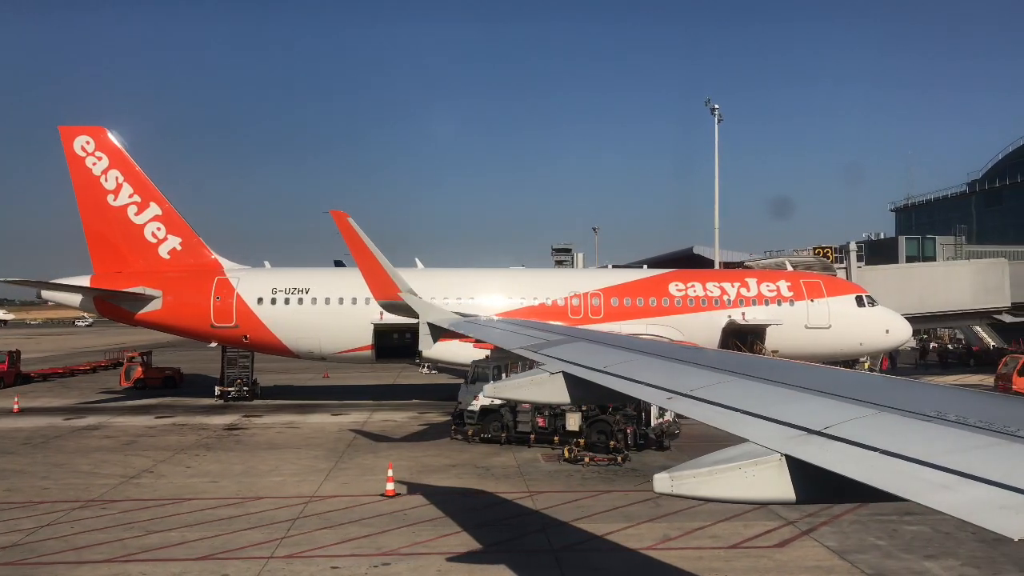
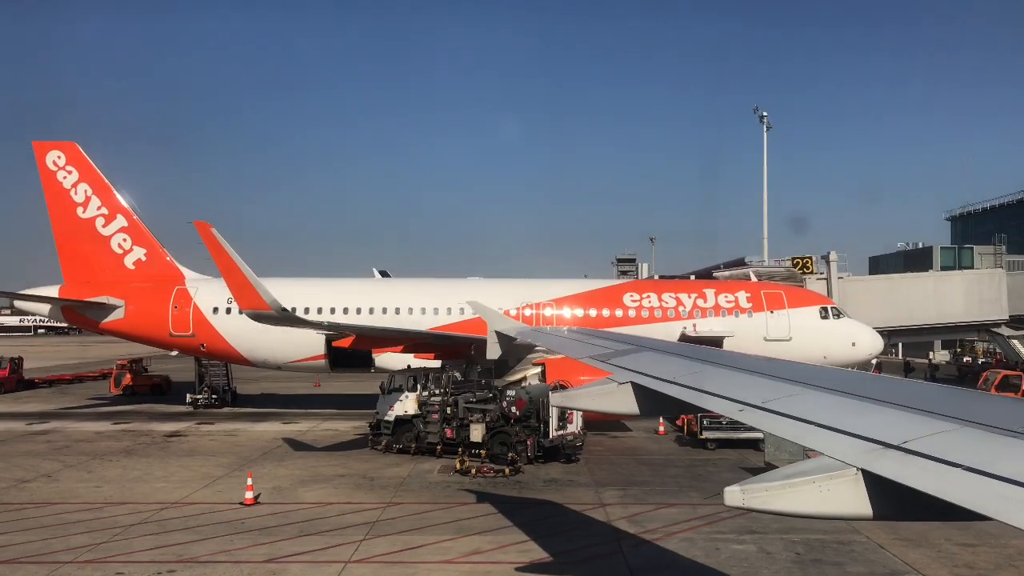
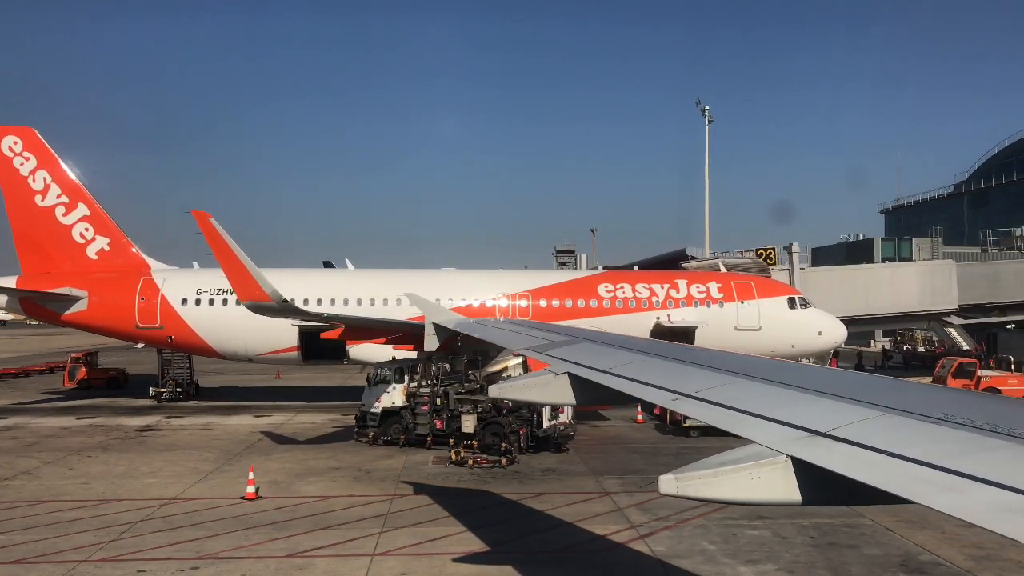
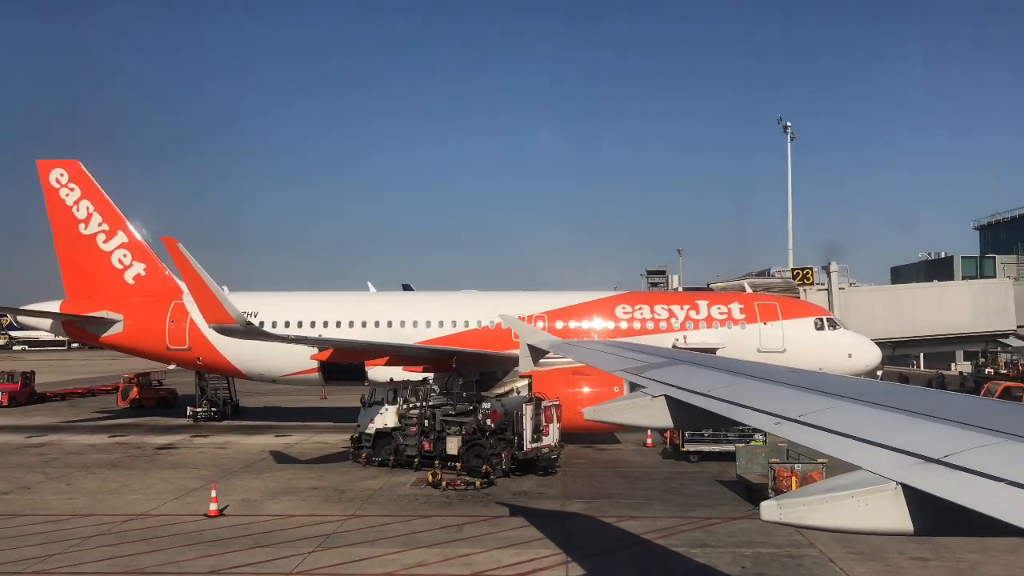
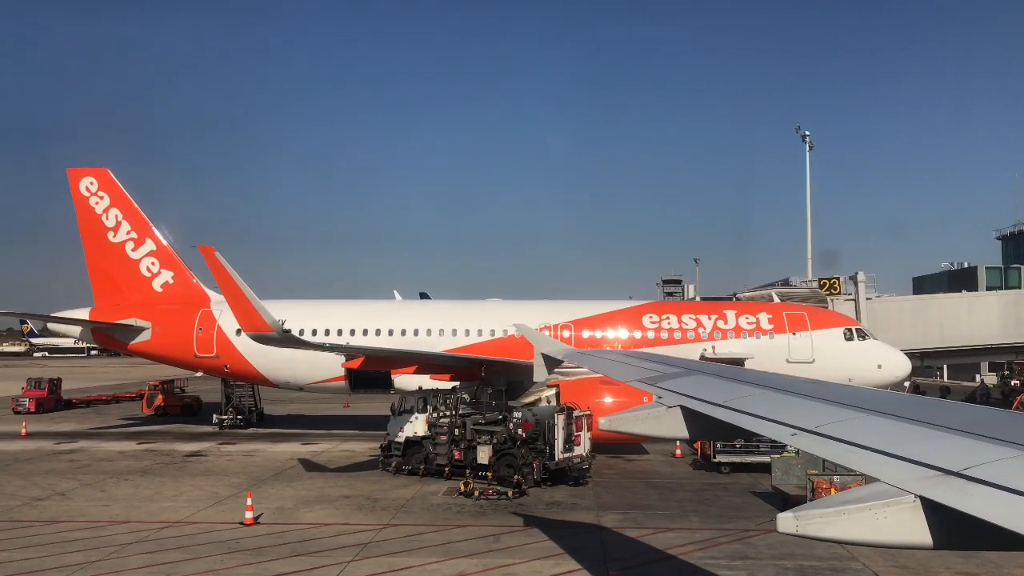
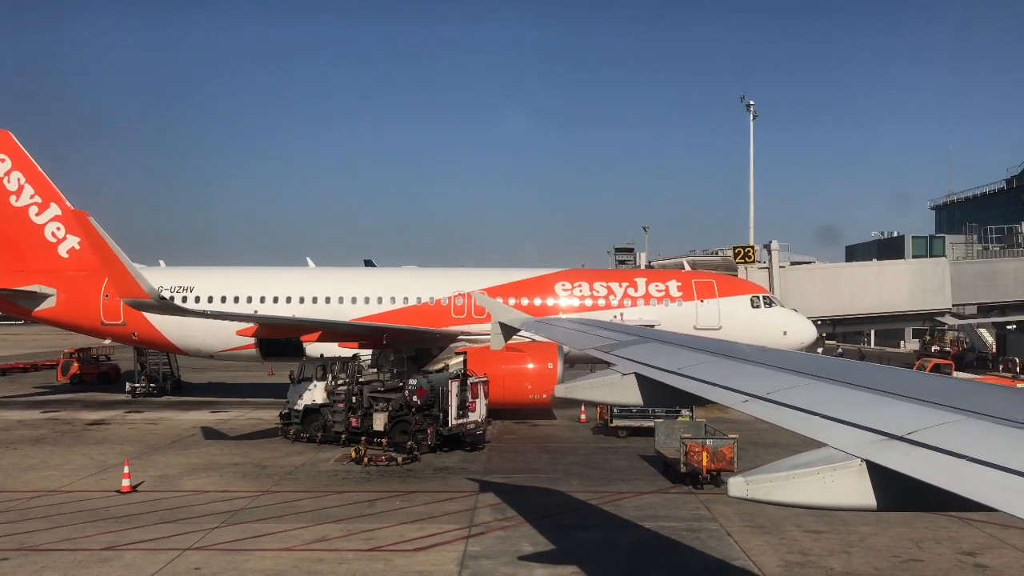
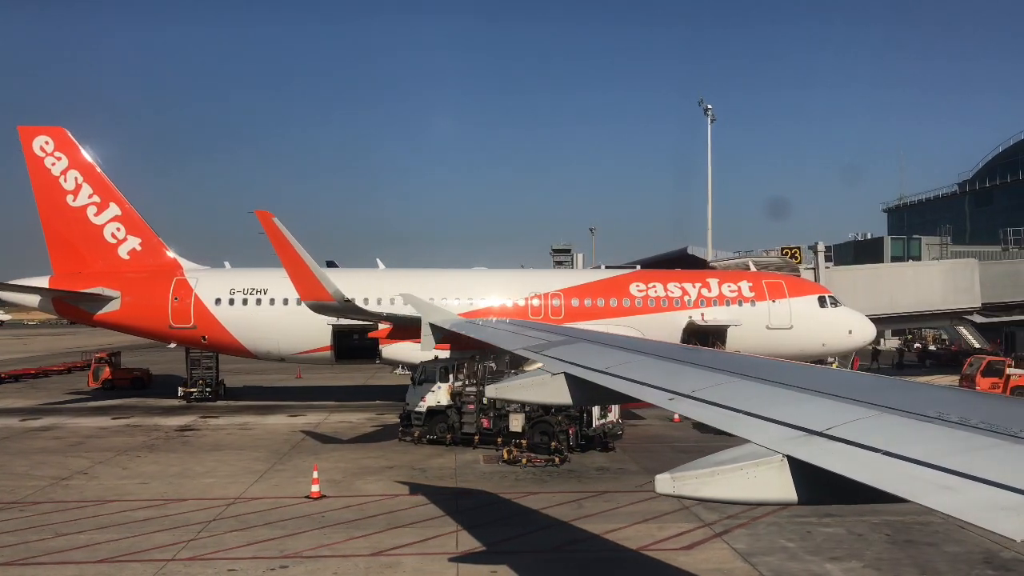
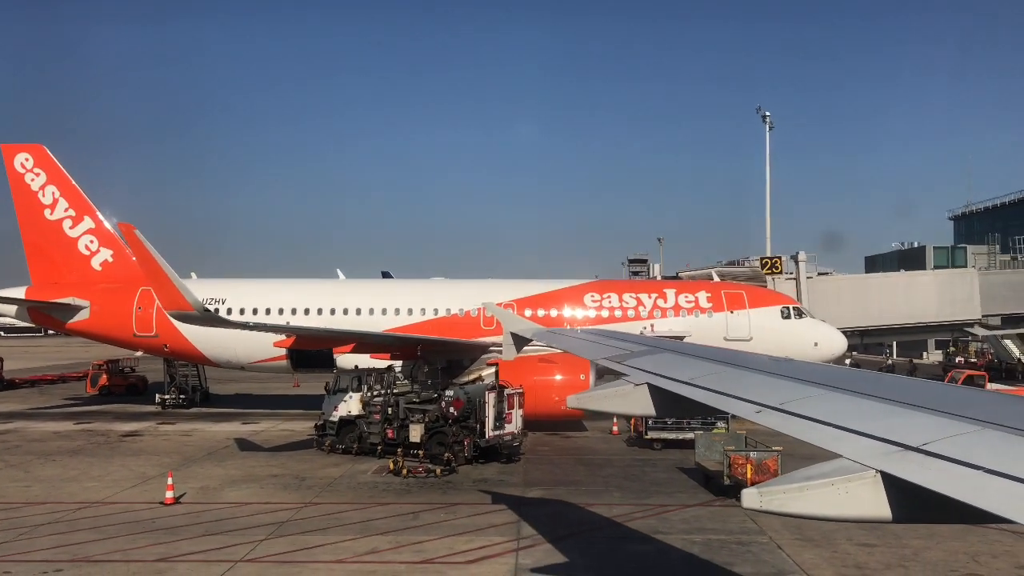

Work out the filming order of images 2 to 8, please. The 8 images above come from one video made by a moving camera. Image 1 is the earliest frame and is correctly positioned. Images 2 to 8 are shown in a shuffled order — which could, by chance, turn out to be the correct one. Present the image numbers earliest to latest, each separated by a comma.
7, 3, 2, 5, 4, 8, 6
